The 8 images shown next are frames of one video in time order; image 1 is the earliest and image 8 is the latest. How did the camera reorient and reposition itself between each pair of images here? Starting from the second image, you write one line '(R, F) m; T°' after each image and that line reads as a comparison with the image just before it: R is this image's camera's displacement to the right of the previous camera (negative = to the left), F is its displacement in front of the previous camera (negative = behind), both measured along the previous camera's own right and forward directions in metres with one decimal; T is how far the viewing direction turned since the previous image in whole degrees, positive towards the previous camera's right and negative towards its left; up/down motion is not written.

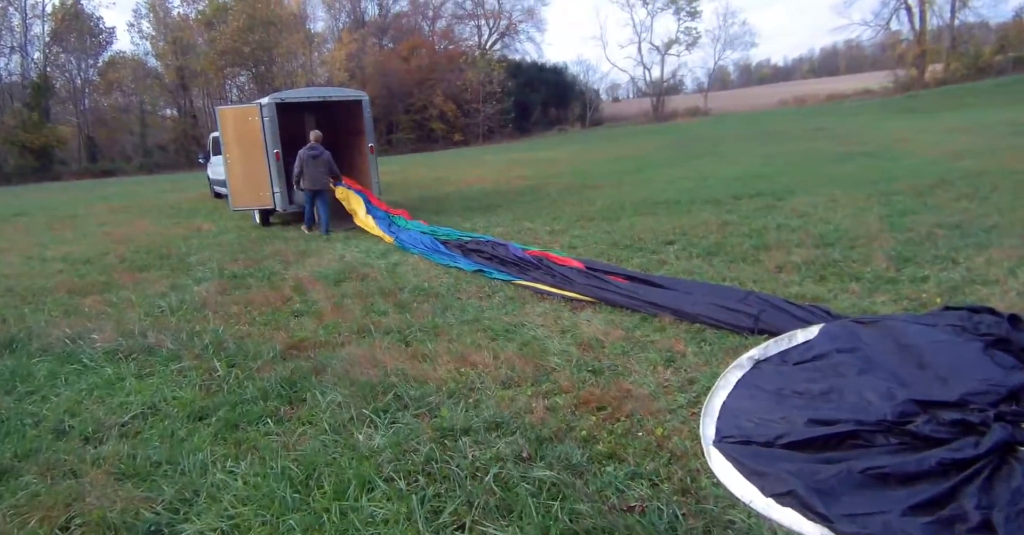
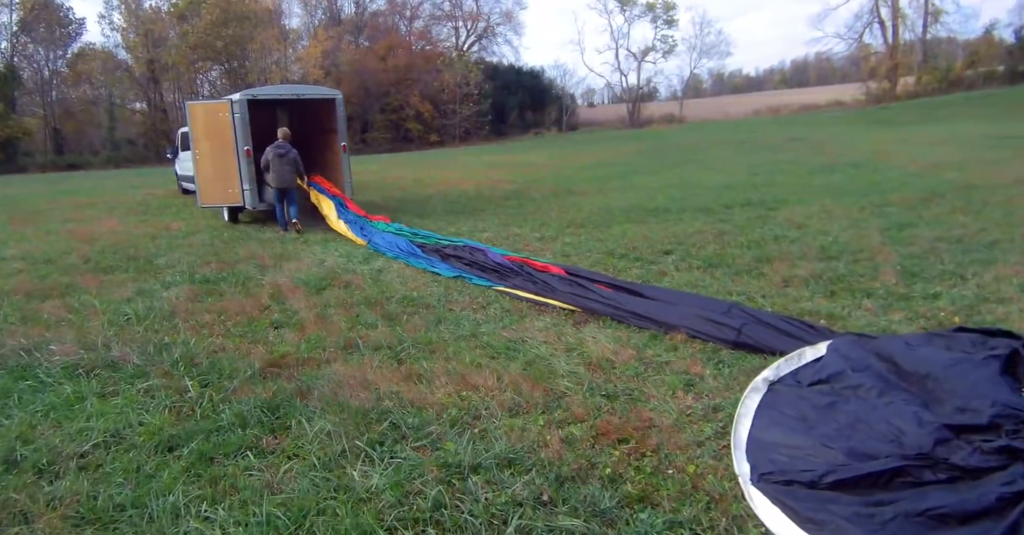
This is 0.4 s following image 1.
(-0.2, +0.4) m; +2°
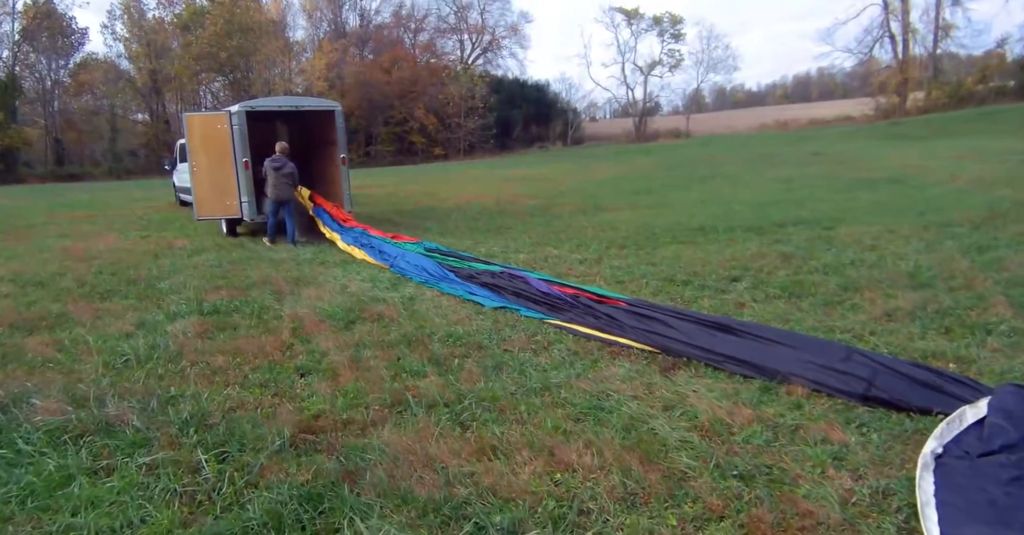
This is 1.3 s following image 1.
(-0.6, +0.9) m; 0°
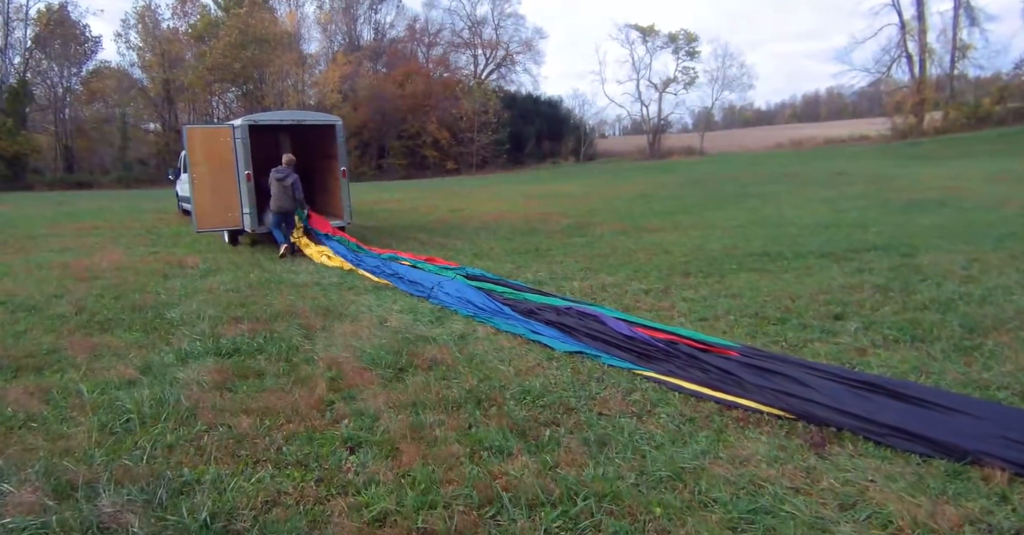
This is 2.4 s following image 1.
(-0.6, +1.0) m; 0°
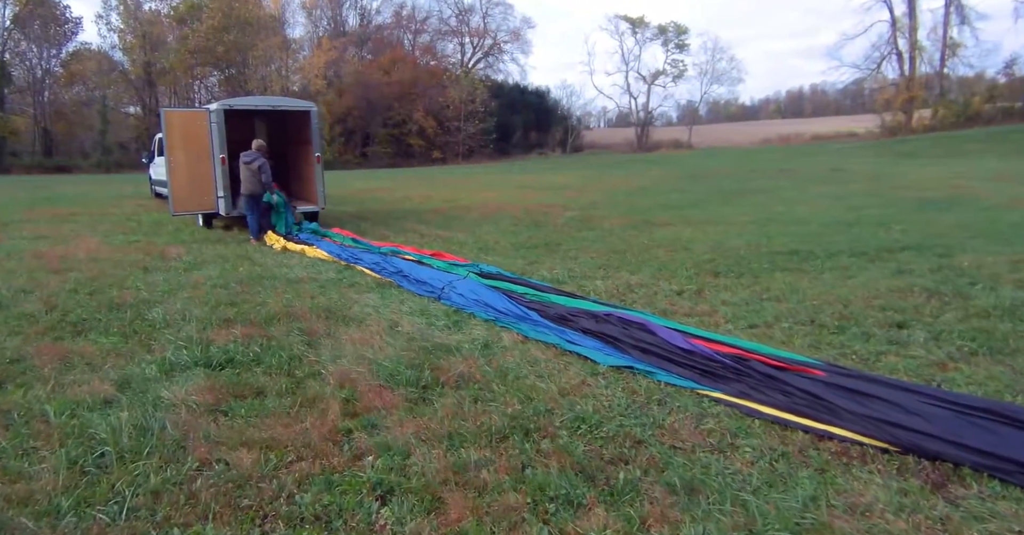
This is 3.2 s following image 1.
(-0.4, +0.7) m; +2°
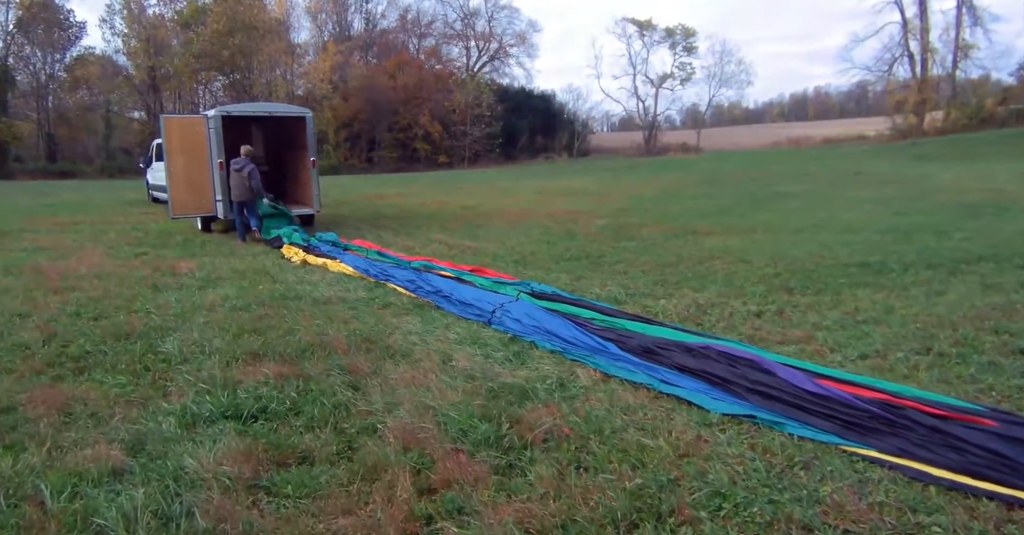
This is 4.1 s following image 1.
(-0.5, +0.8) m; 0°
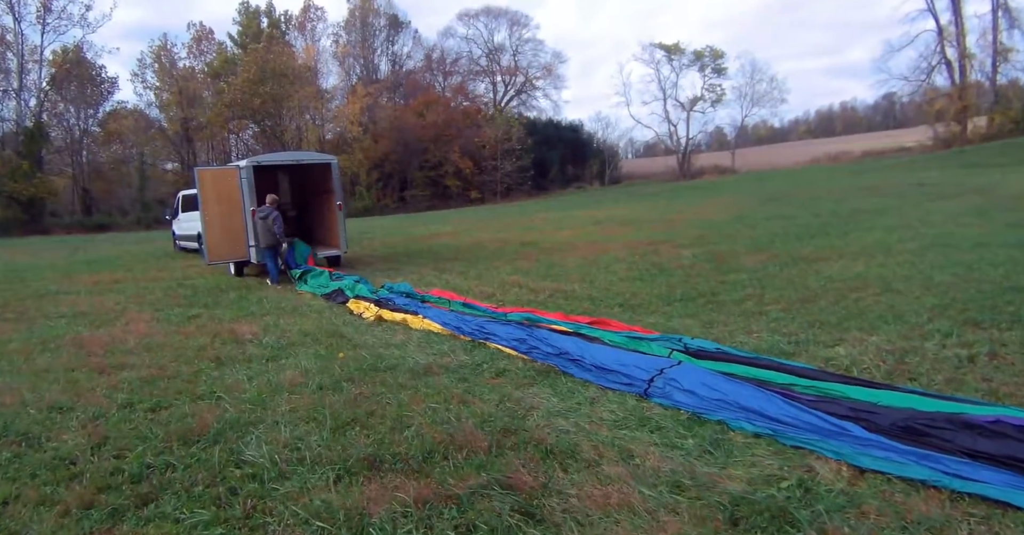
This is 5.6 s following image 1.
(-1.0, +1.2) m; -2°
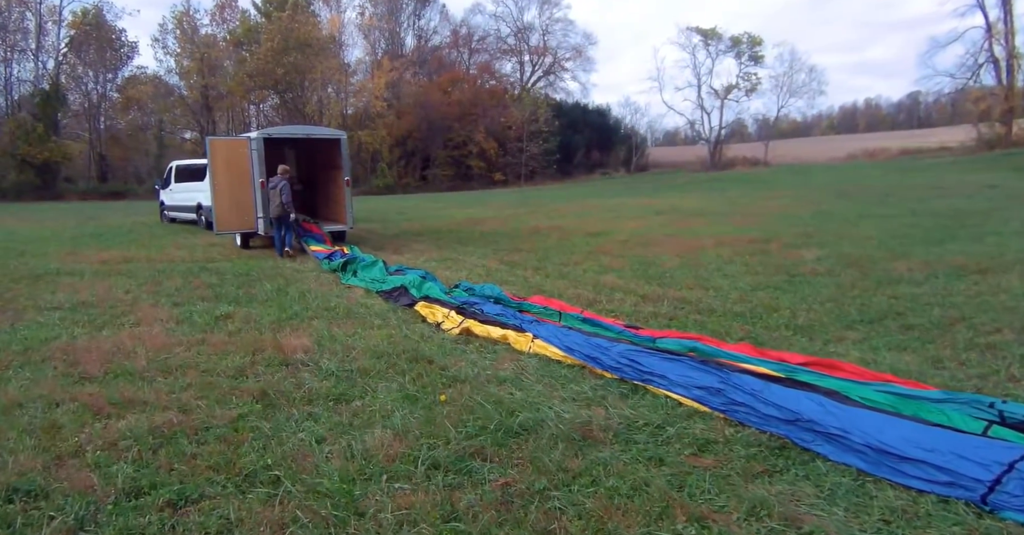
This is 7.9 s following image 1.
(-1.2, +1.9) m; -1°
